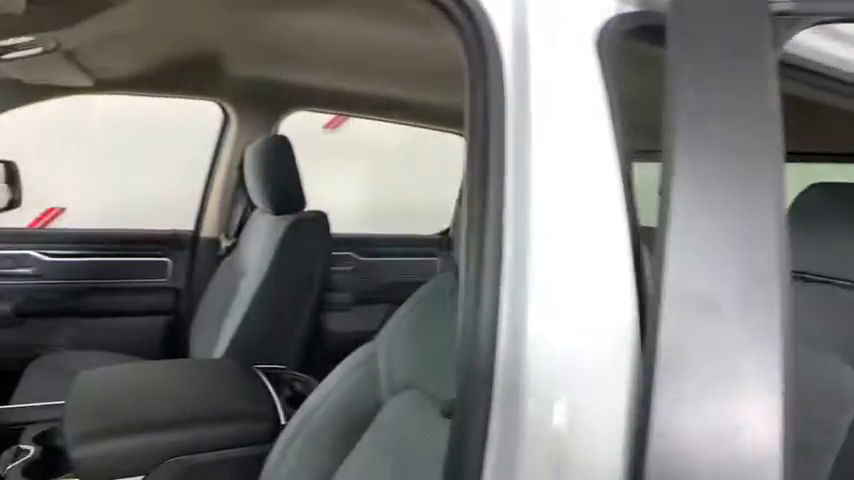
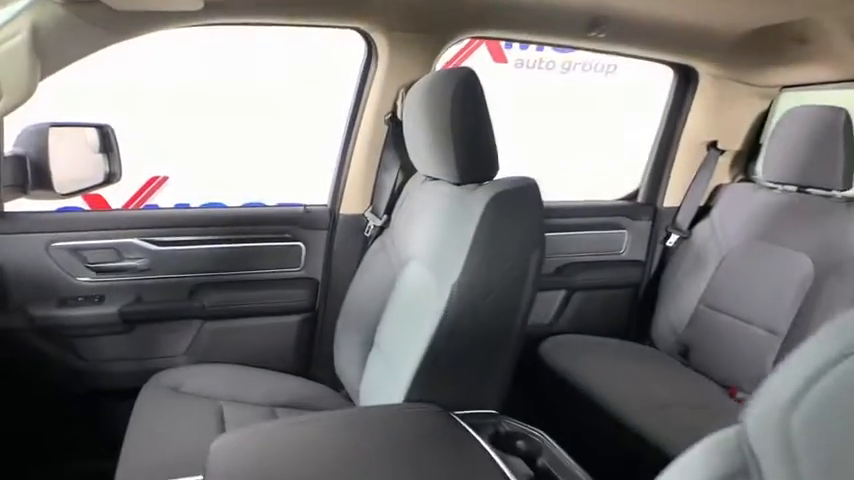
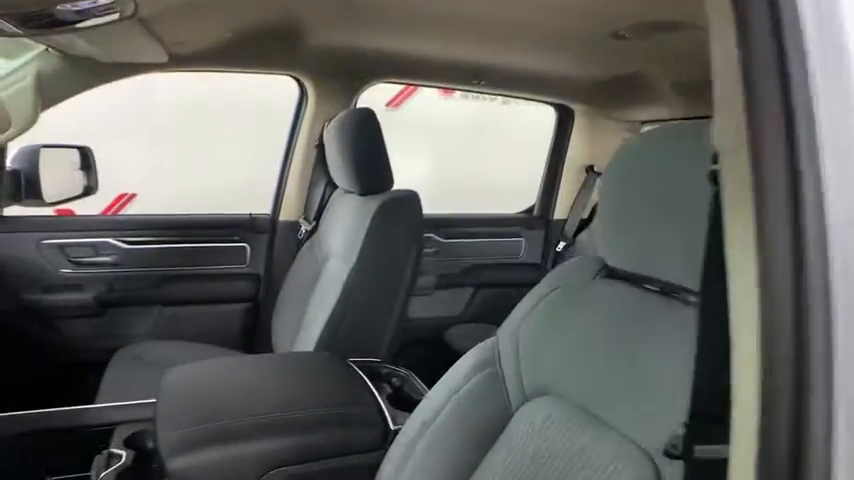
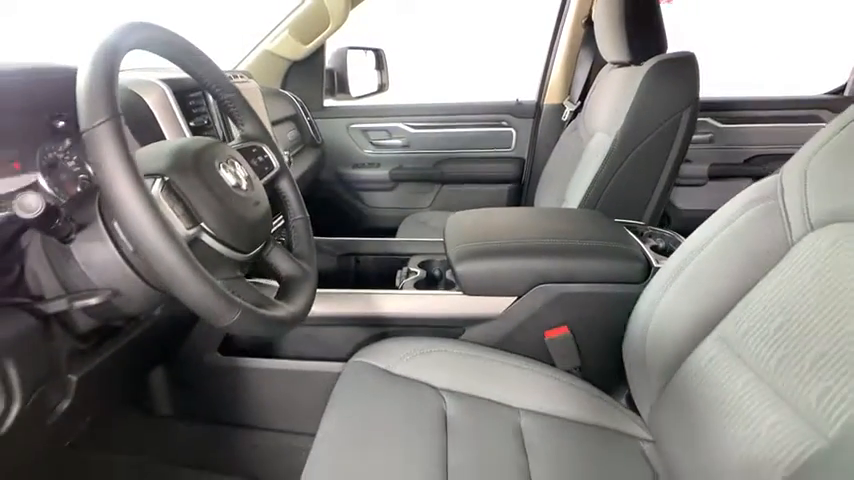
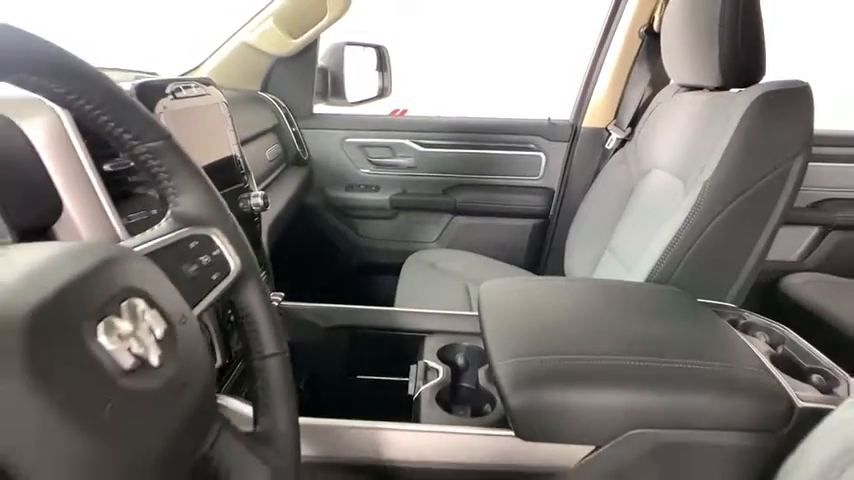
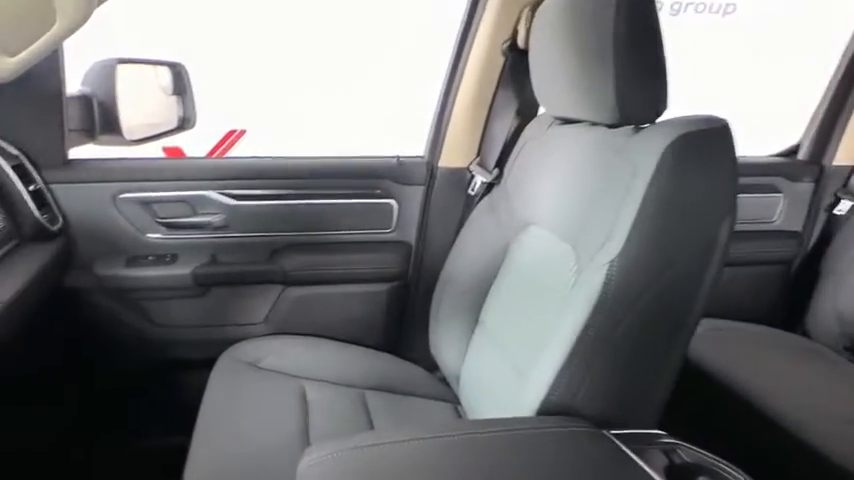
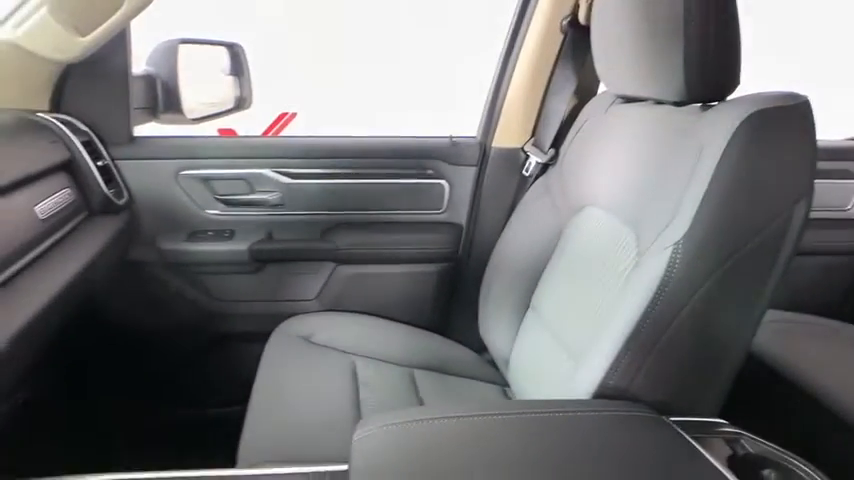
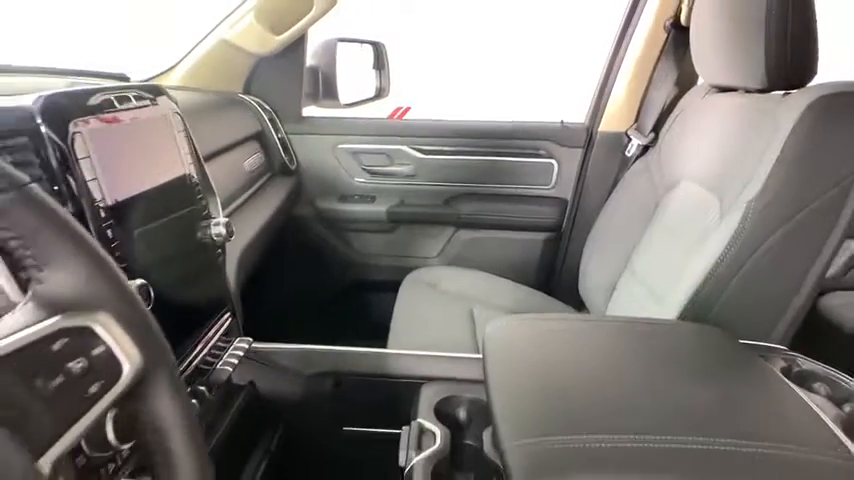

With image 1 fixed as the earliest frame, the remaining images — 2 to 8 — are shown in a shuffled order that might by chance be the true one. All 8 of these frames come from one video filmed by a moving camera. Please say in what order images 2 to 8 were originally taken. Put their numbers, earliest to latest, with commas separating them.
3, 2, 6, 7, 8, 5, 4
